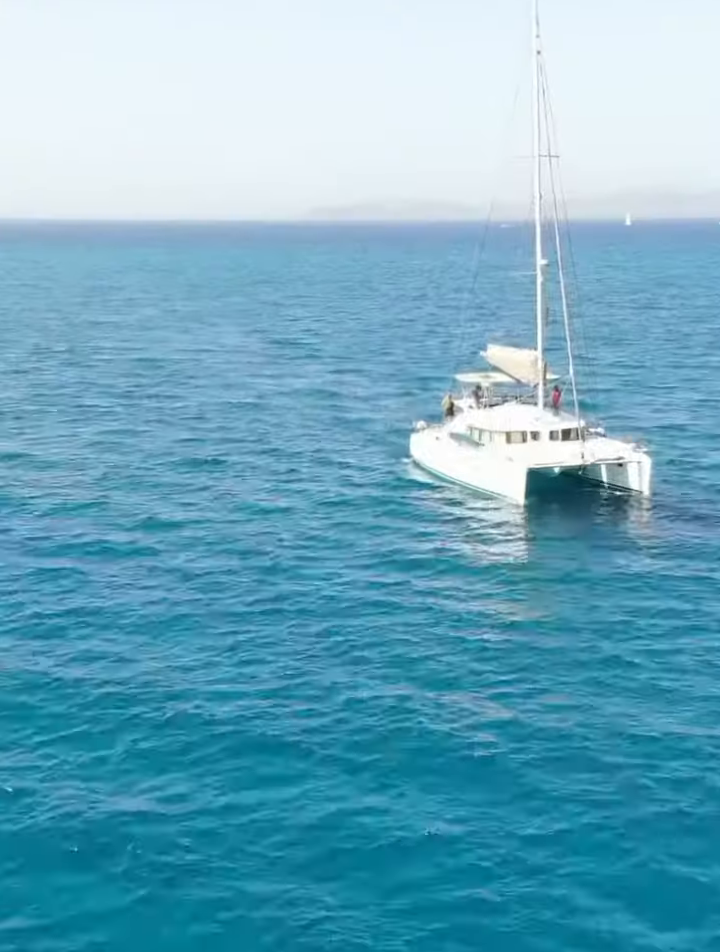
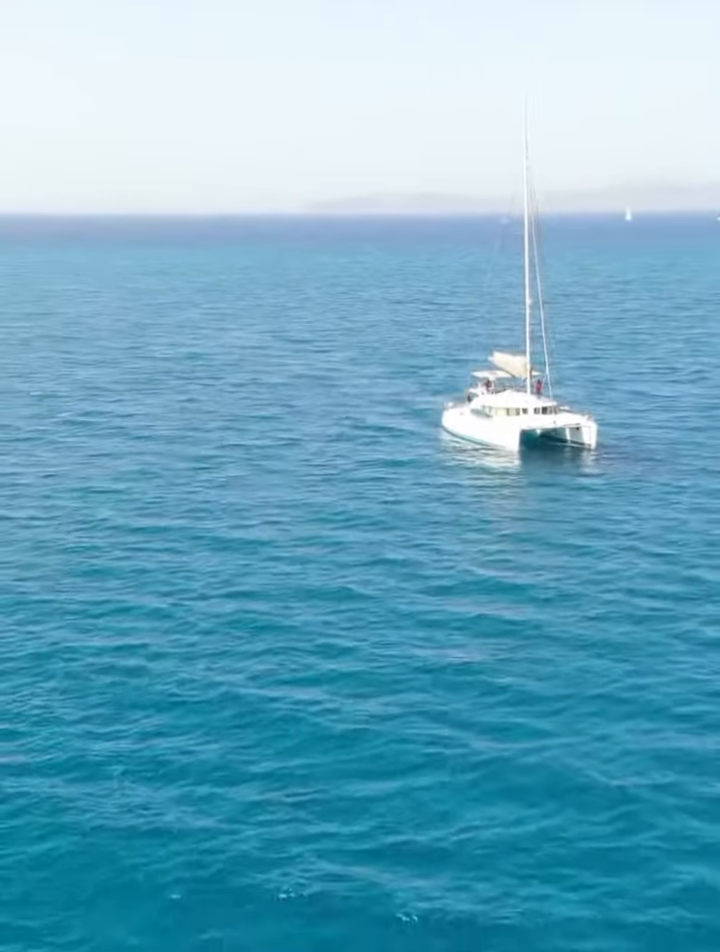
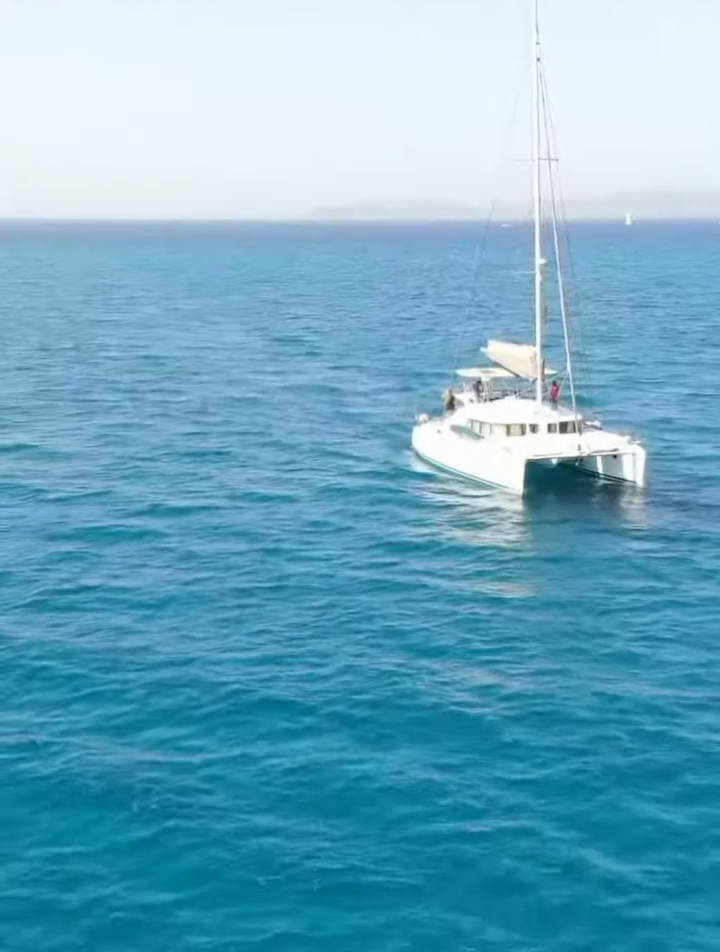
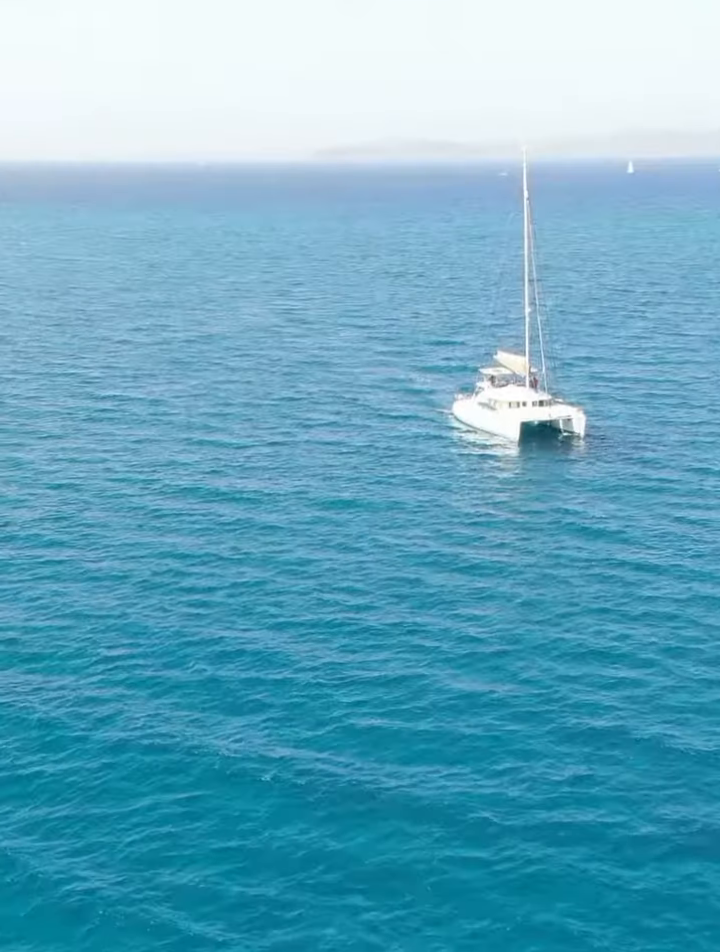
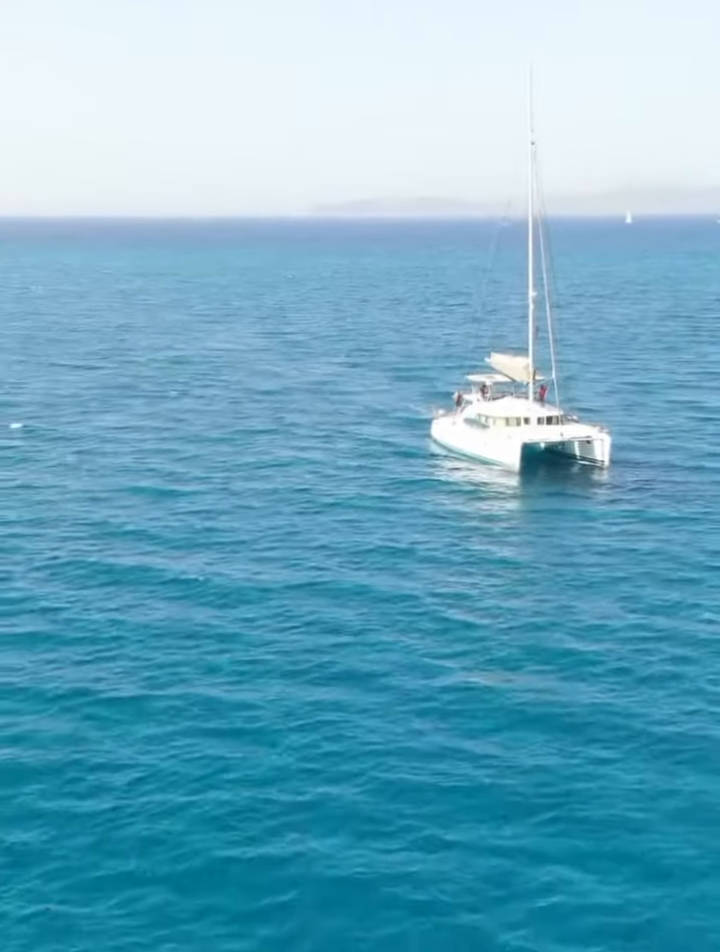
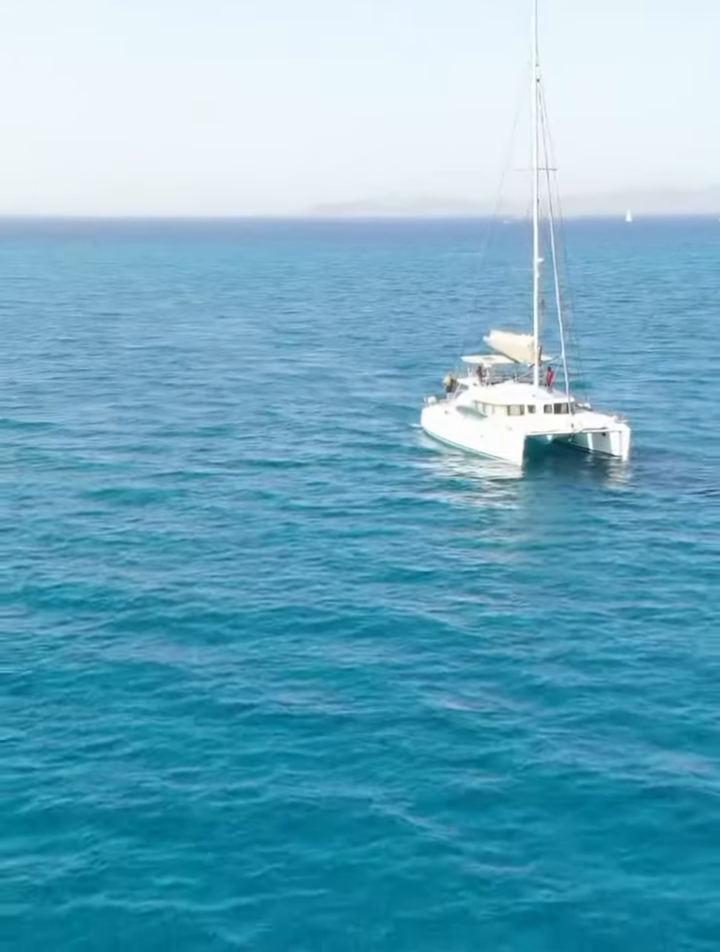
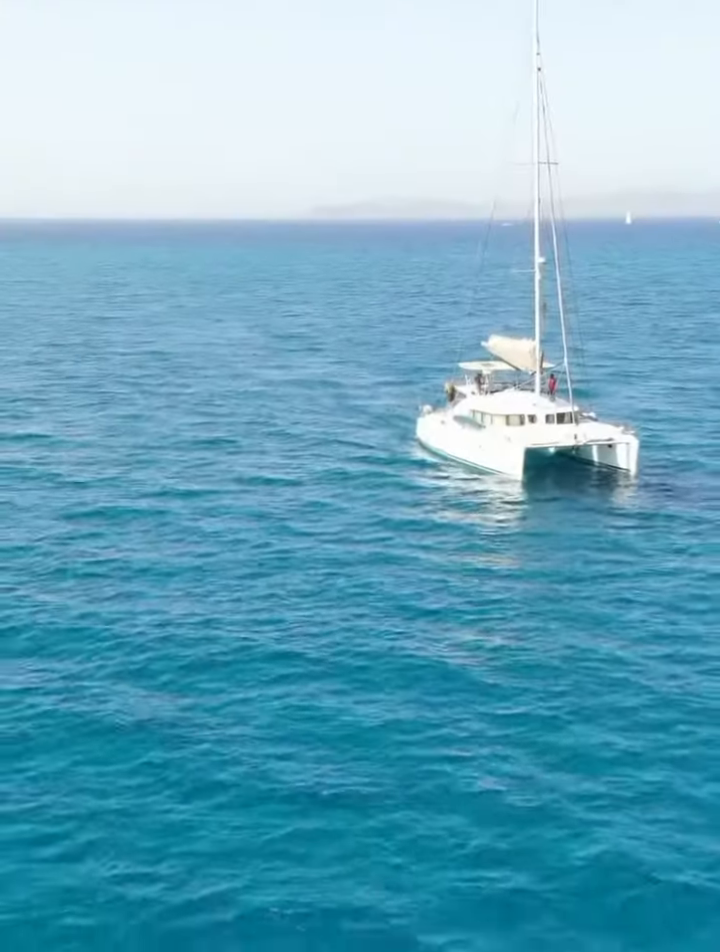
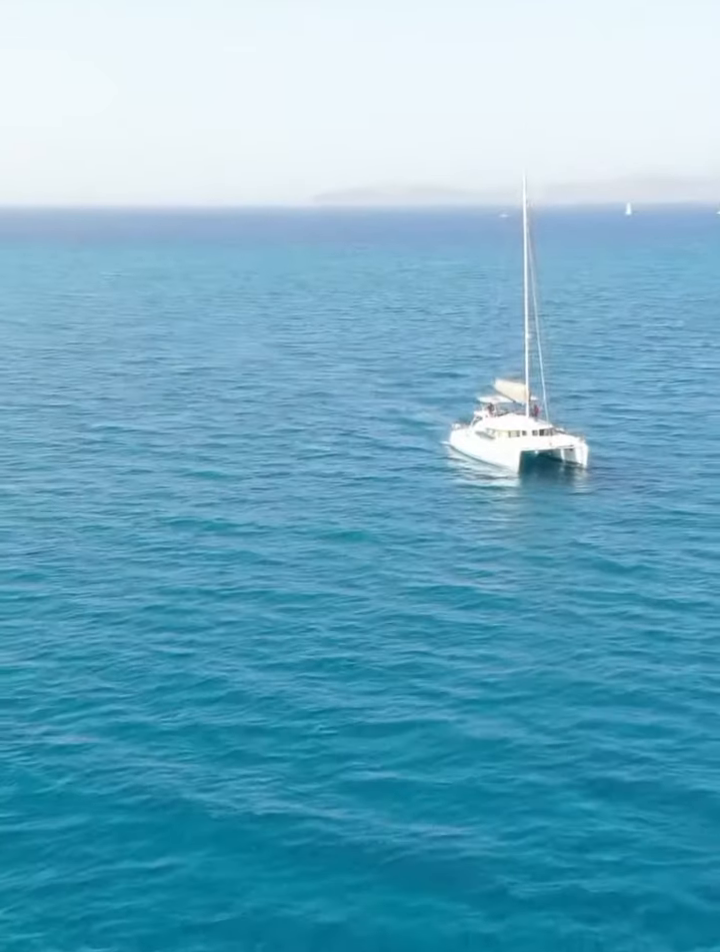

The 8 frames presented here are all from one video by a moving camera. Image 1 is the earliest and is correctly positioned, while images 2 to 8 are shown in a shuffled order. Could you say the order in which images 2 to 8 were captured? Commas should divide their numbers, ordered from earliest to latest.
3, 7, 6, 5, 2, 8, 4
